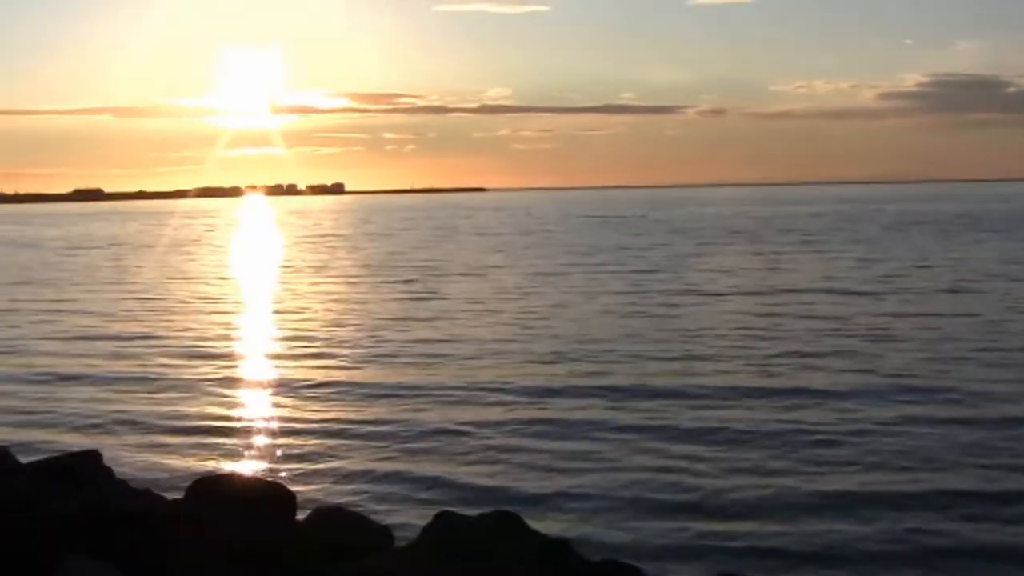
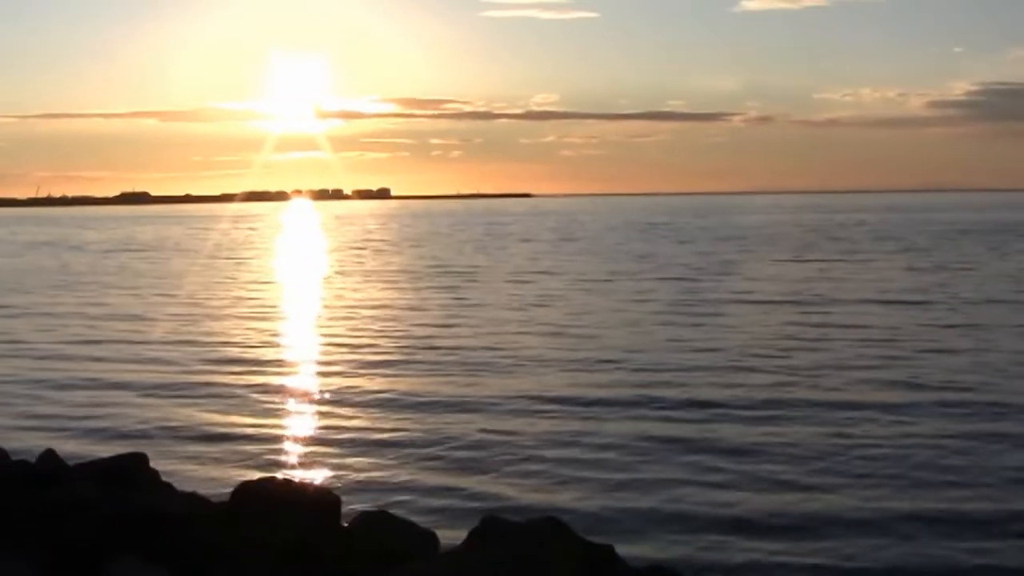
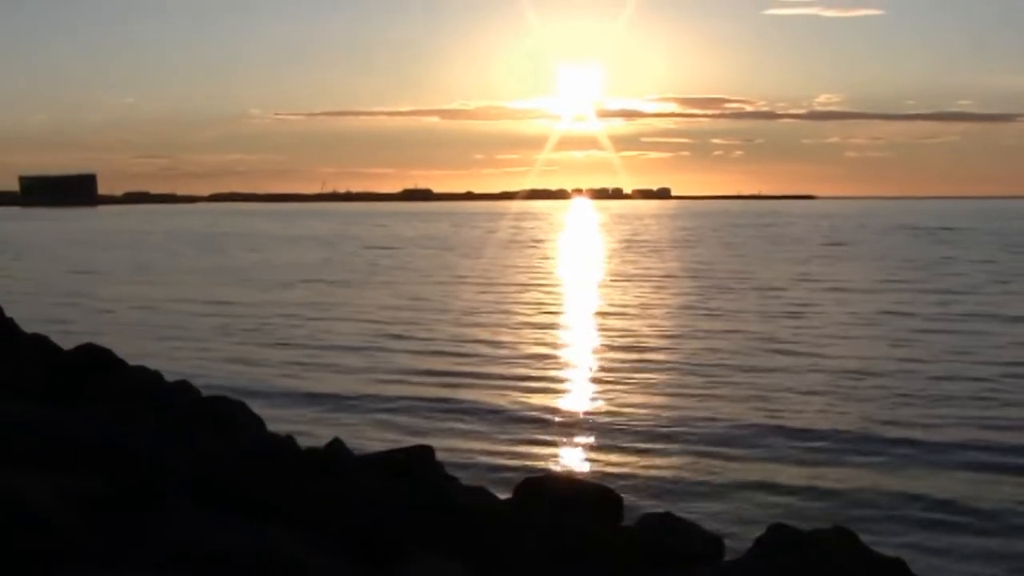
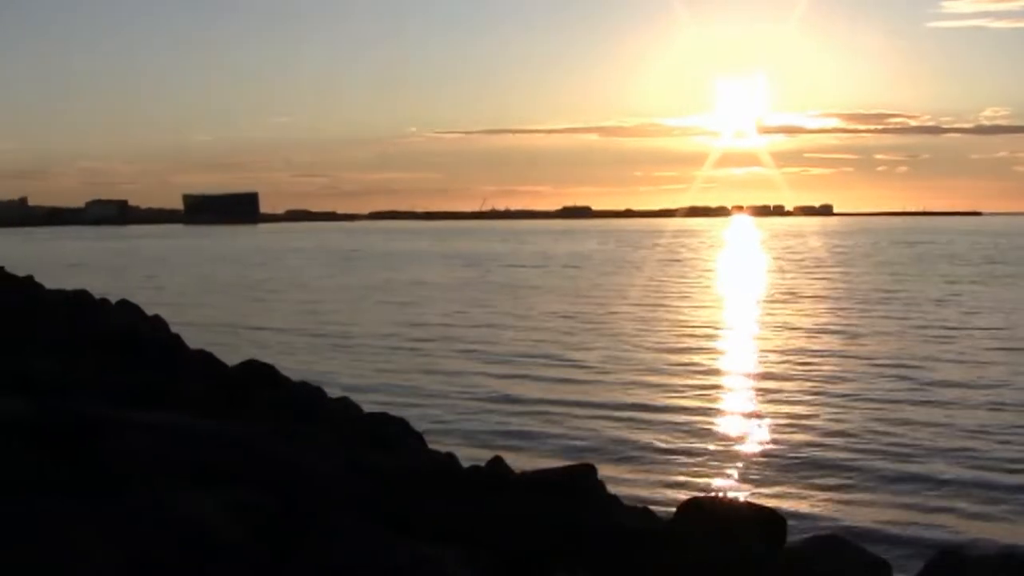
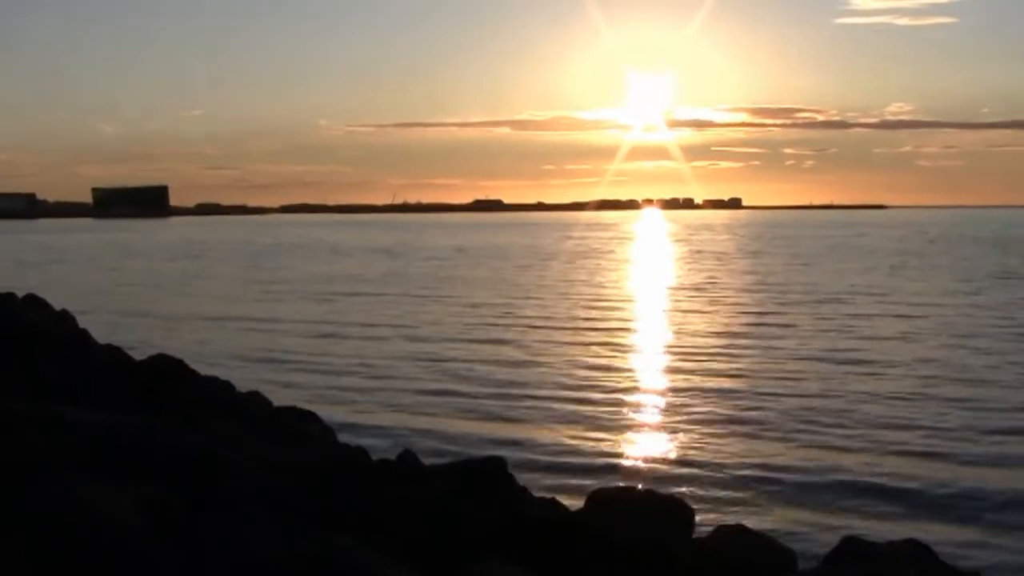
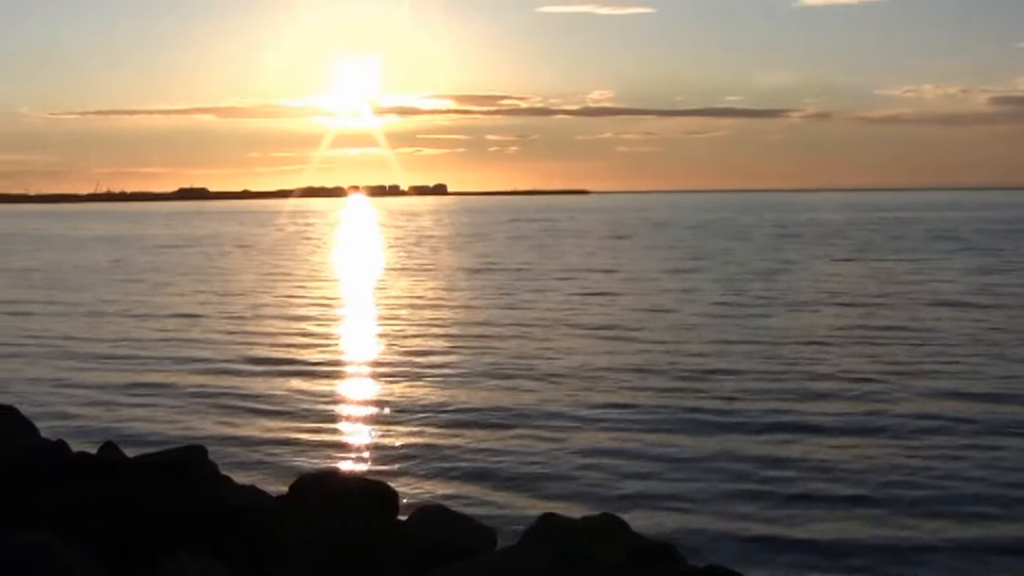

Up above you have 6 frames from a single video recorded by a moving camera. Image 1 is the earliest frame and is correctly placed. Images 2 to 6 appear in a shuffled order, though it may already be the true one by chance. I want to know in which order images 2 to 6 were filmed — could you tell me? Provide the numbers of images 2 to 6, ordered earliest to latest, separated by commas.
2, 6, 3, 5, 4
